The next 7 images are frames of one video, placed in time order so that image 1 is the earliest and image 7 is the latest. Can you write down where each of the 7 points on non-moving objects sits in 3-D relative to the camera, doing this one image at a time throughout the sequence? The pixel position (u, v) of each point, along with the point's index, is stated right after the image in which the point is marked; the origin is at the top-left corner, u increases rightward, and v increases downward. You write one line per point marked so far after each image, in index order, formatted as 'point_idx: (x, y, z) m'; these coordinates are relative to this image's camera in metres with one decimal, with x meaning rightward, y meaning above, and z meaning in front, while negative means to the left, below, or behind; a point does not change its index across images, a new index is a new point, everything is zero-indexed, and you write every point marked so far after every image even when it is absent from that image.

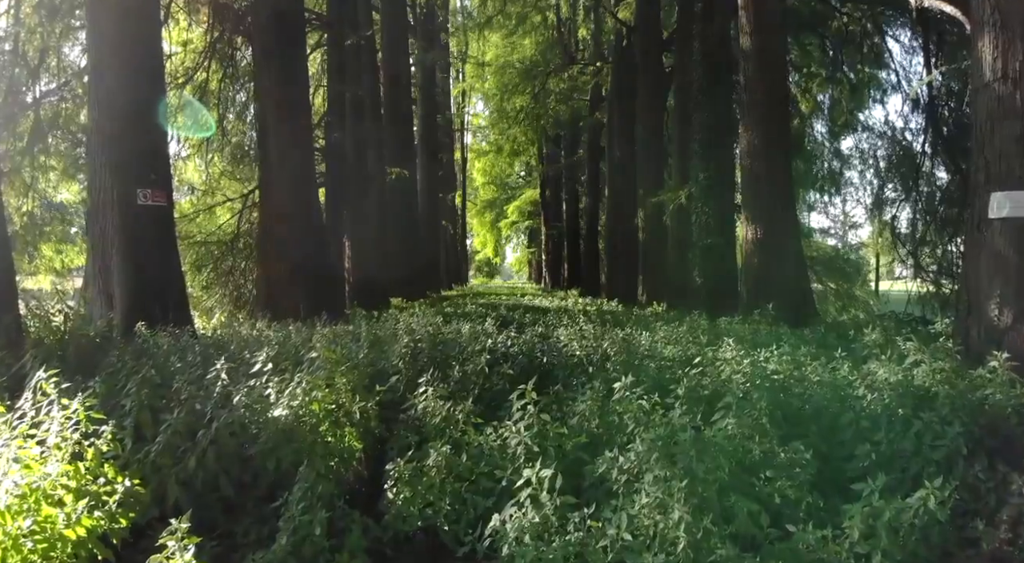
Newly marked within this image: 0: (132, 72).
0: (-3.7, +2.0, +6.7) m
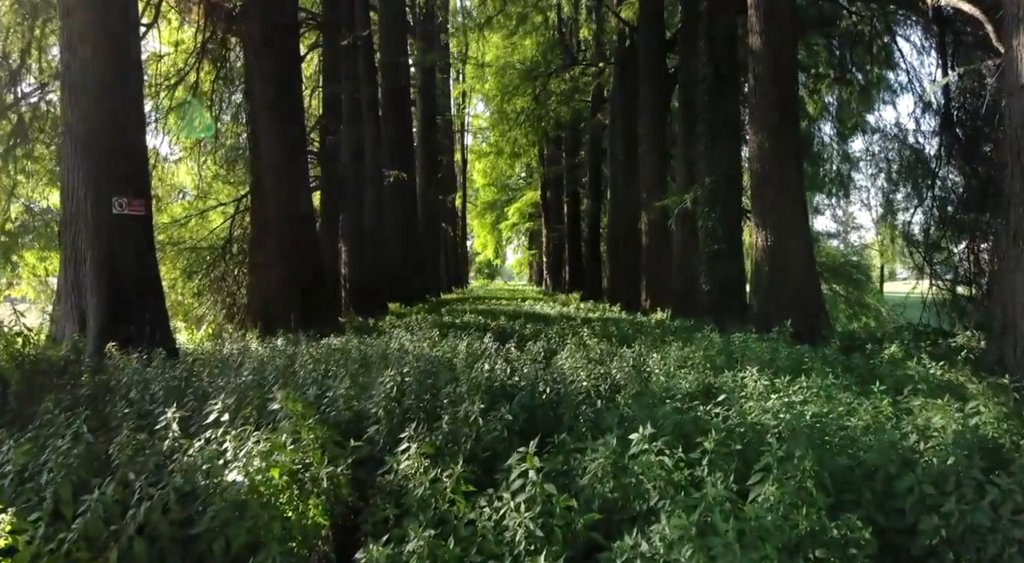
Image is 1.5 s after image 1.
0: (-3.7, +1.9, +6.3) m
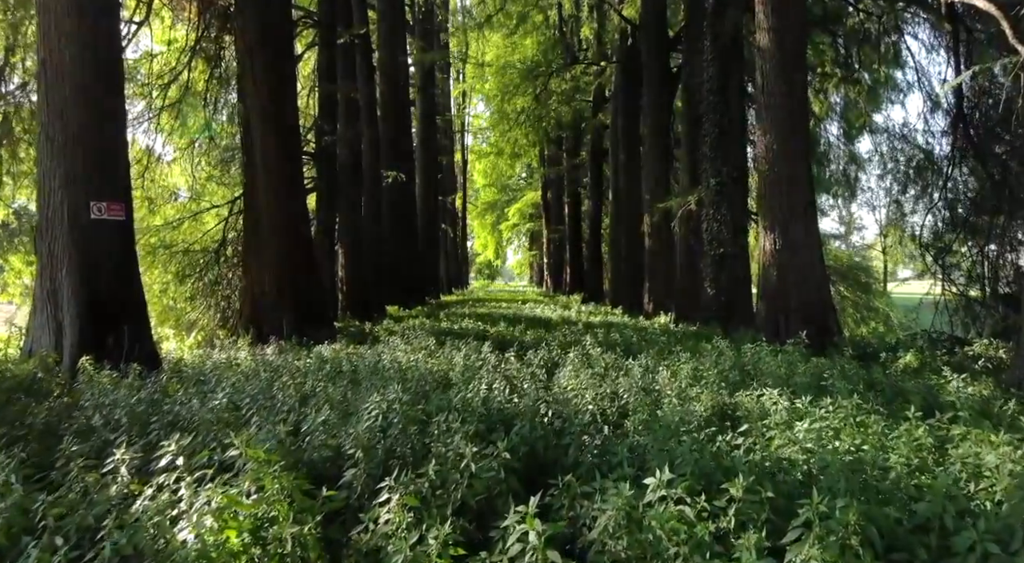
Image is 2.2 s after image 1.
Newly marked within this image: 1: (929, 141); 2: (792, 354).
0: (-3.7, +1.8, +6.0) m
1: (+6.7, +2.3, +11.1) m
2: (+2.2, -0.6, +5.5) m
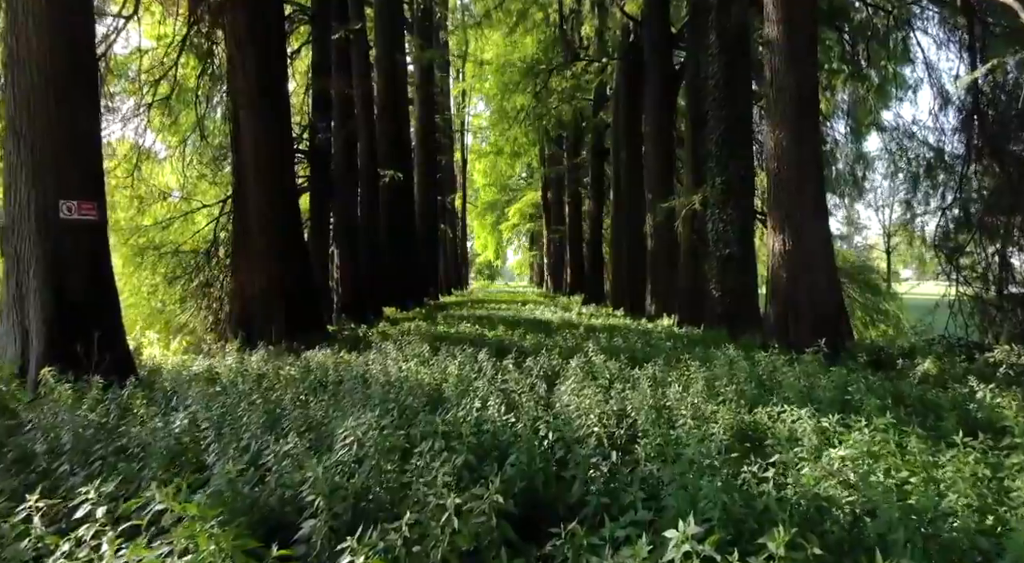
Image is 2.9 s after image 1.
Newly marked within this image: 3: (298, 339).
0: (-3.7, +1.8, +5.6) m
1: (+6.7, +2.2, +10.7) m
2: (+2.2, -0.6, +5.1) m
3: (-3.0, -0.8, +9.7) m
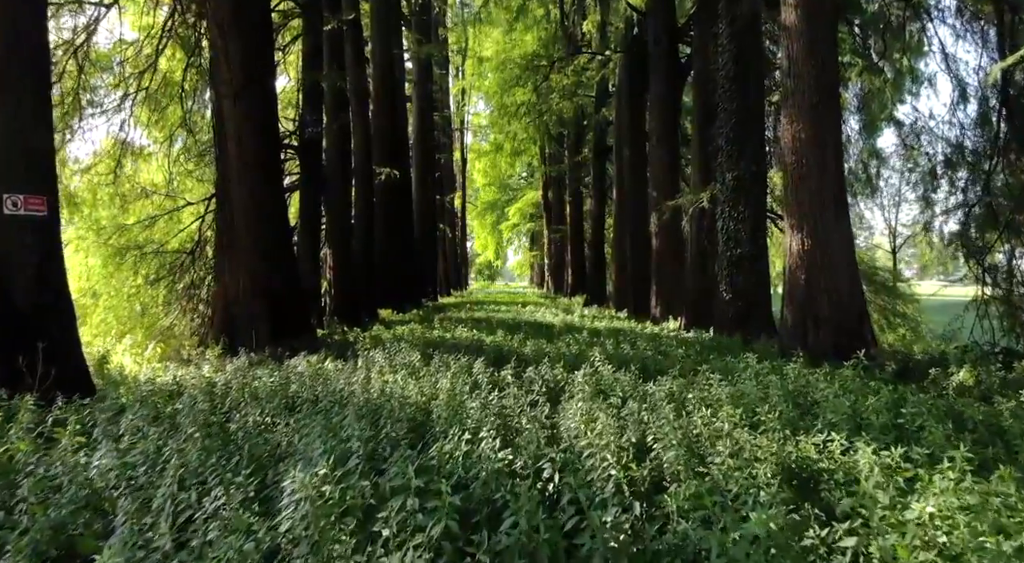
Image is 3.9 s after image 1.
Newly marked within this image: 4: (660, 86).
0: (-3.7, +1.8, +5.0) m
1: (+6.7, +2.2, +10.1) m
2: (+2.2, -0.6, +4.5) m
3: (-3.0, -0.8, +9.1) m
4: (+3.0, +4.0, +14.0) m
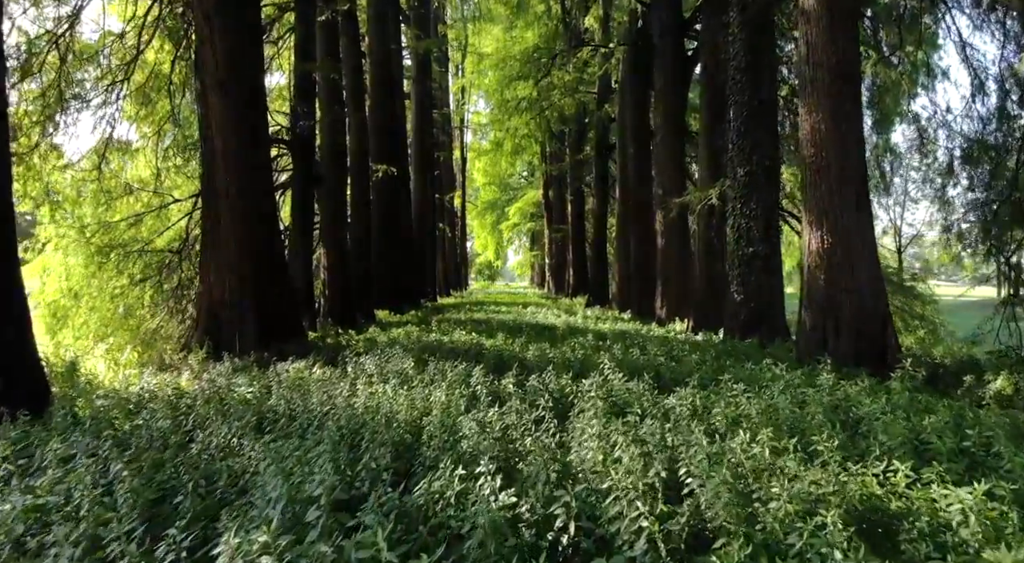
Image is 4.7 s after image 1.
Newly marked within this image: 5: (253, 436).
0: (-3.7, +1.8, +4.5) m
1: (+6.7, +2.2, +9.5) m
2: (+2.2, -0.6, +4.0) m
3: (-3.0, -0.8, +8.6) m
4: (+3.0, +4.0, +13.5) m
5: (-1.3, -0.8, +3.5) m
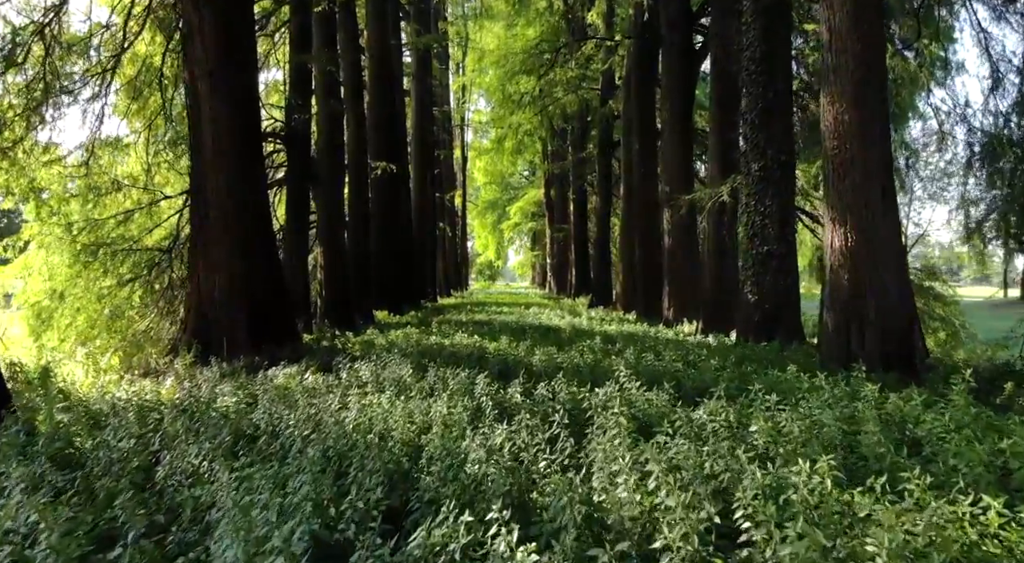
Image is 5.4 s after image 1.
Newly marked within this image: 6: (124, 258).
0: (-3.6, +1.8, +4.1) m
1: (+6.7, +2.2, +9.1) m
2: (+2.3, -0.7, +3.5) m
3: (-2.9, -0.8, +8.1) m
4: (+3.1, +4.0, +13.0) m
5: (-1.2, -0.8, +3.0) m
6: (-6.8, +0.4, +12.1) m
